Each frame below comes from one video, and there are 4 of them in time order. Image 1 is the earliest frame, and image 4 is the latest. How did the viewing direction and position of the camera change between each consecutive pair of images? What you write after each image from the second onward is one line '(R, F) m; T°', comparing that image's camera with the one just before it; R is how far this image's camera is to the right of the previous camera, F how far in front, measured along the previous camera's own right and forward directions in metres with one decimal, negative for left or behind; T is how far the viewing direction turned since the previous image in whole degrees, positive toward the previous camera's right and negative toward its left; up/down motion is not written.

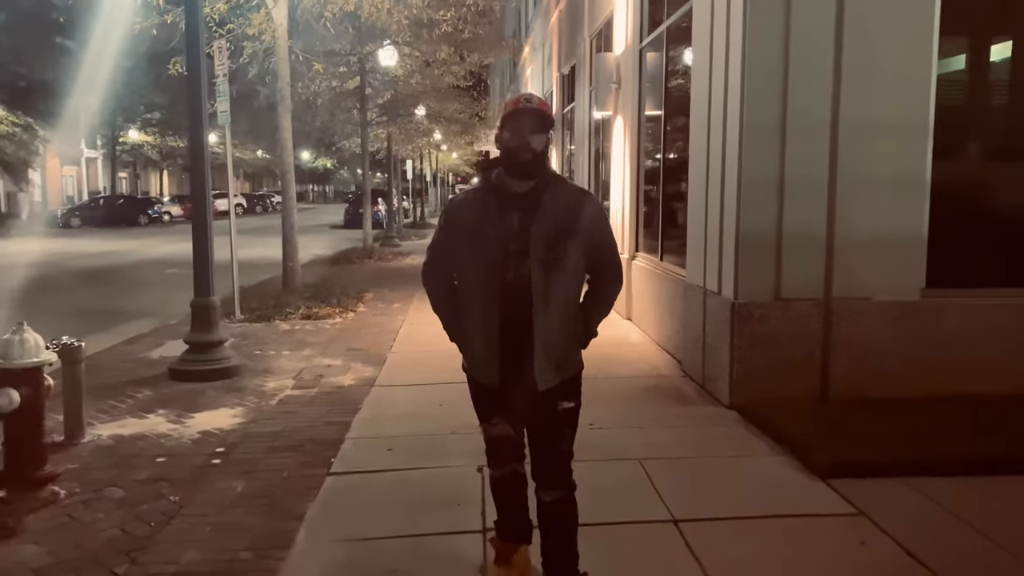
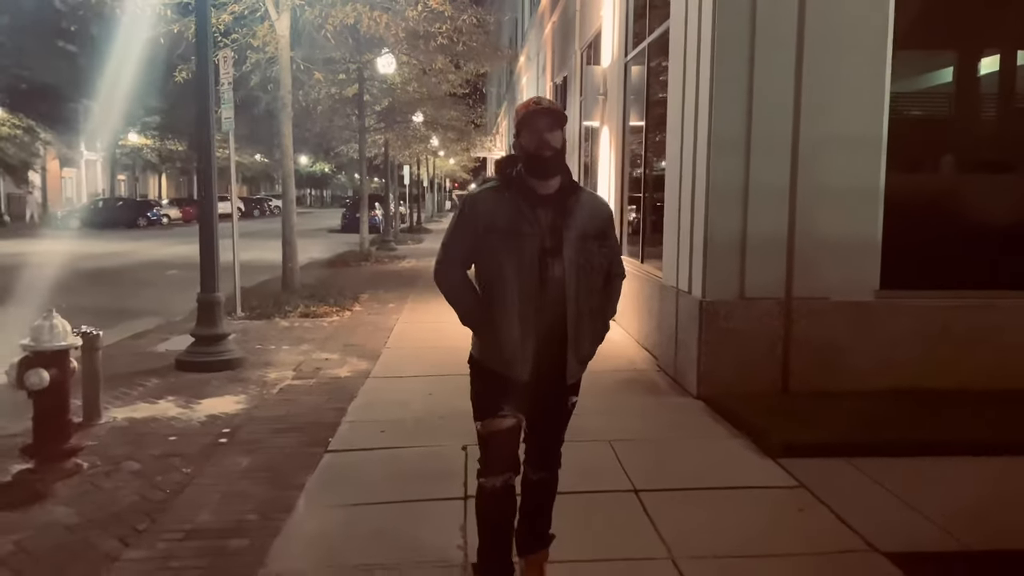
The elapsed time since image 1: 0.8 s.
(+0.1, -0.5) m; 0°
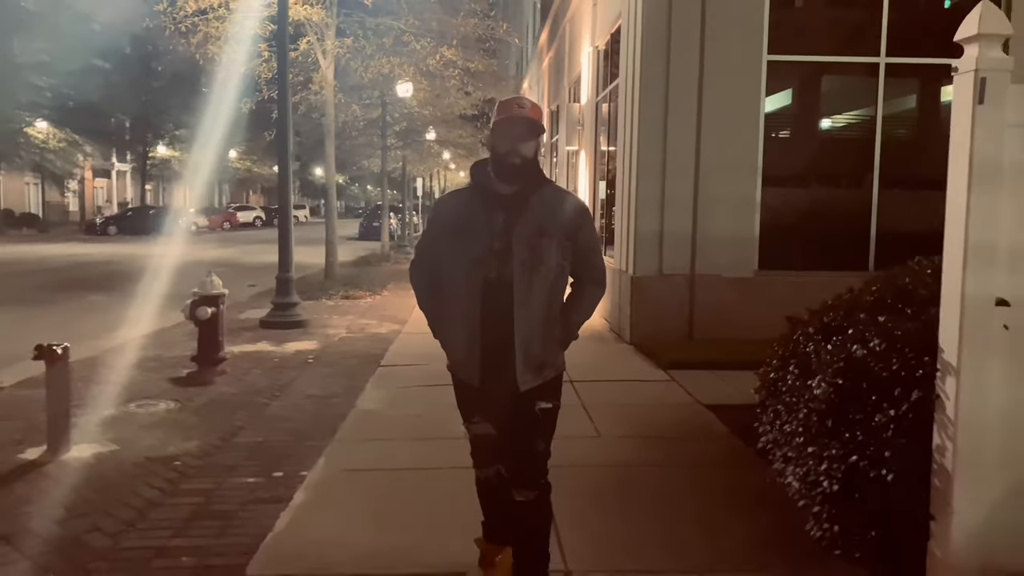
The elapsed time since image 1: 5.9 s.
(+0.3, -3.2) m; -1°
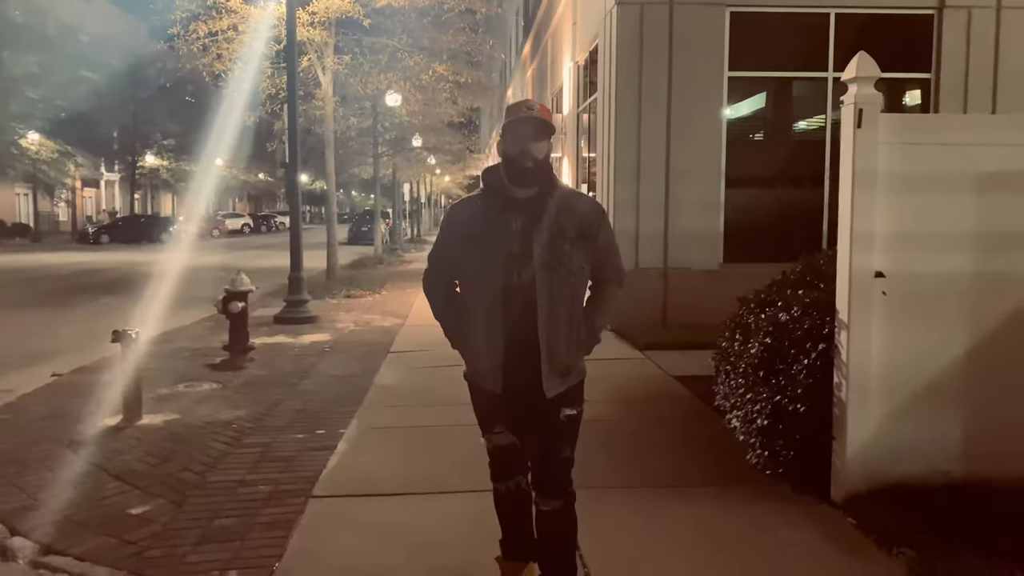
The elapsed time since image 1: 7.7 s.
(-0.1, -1.2) m; +1°
